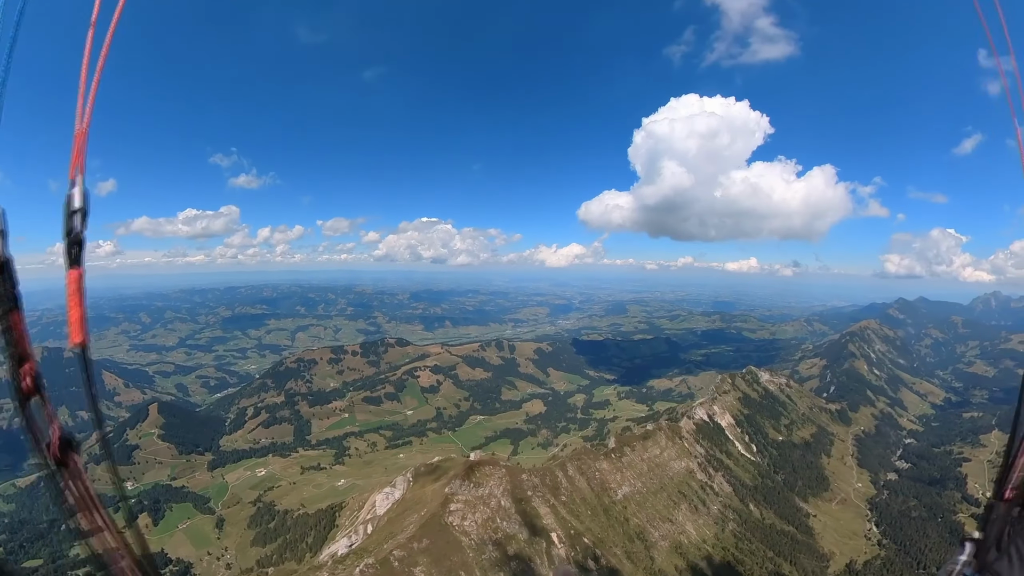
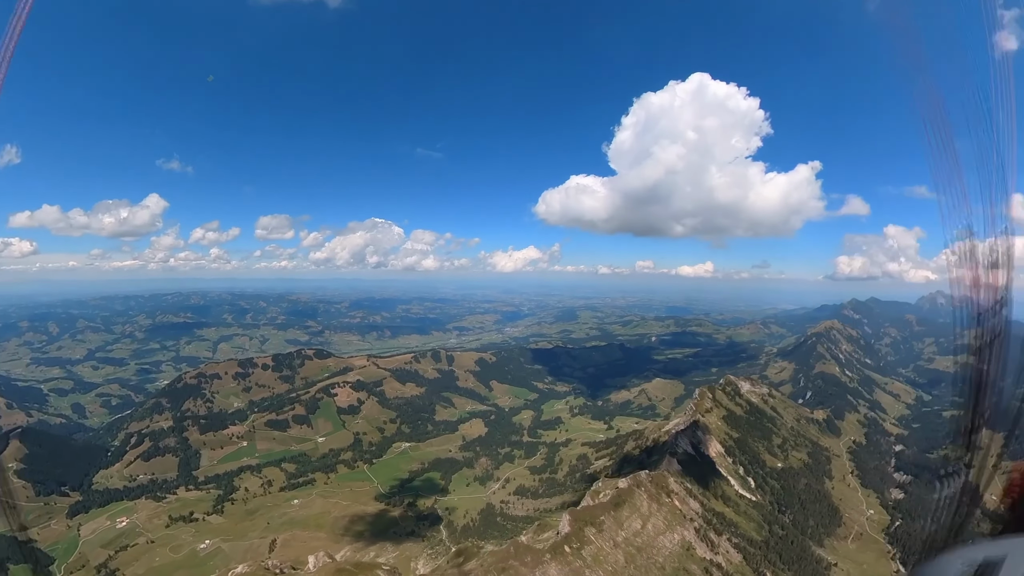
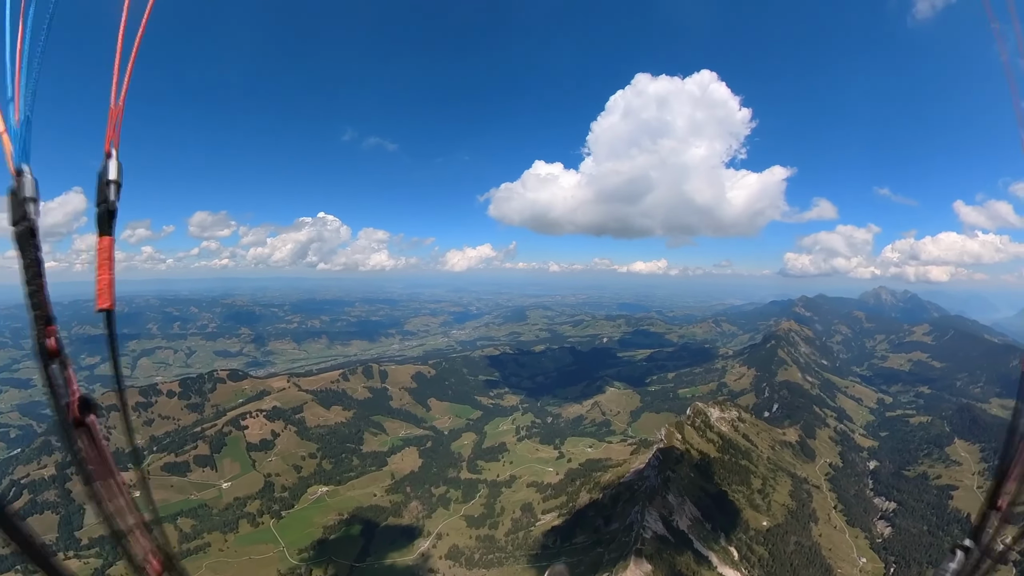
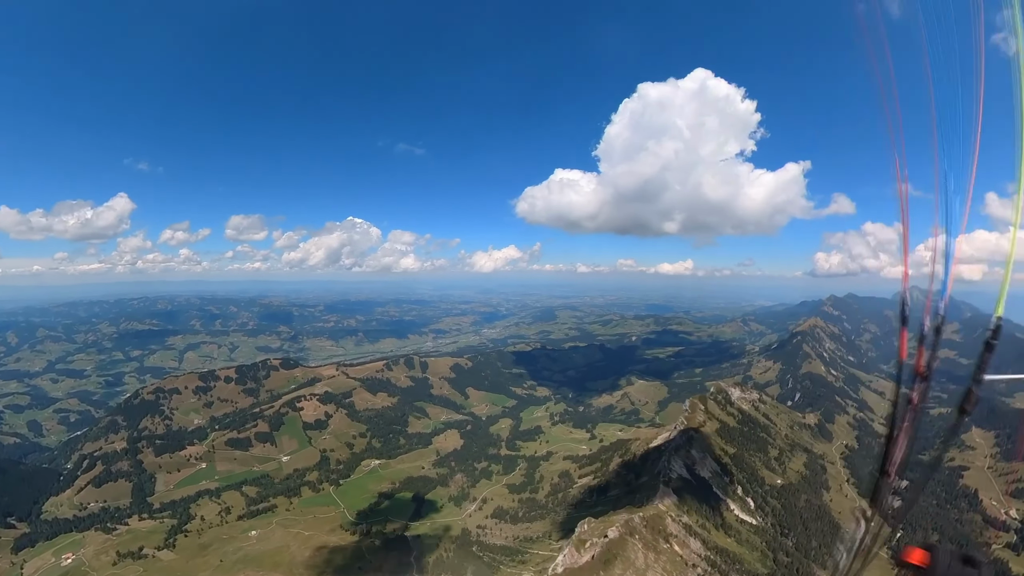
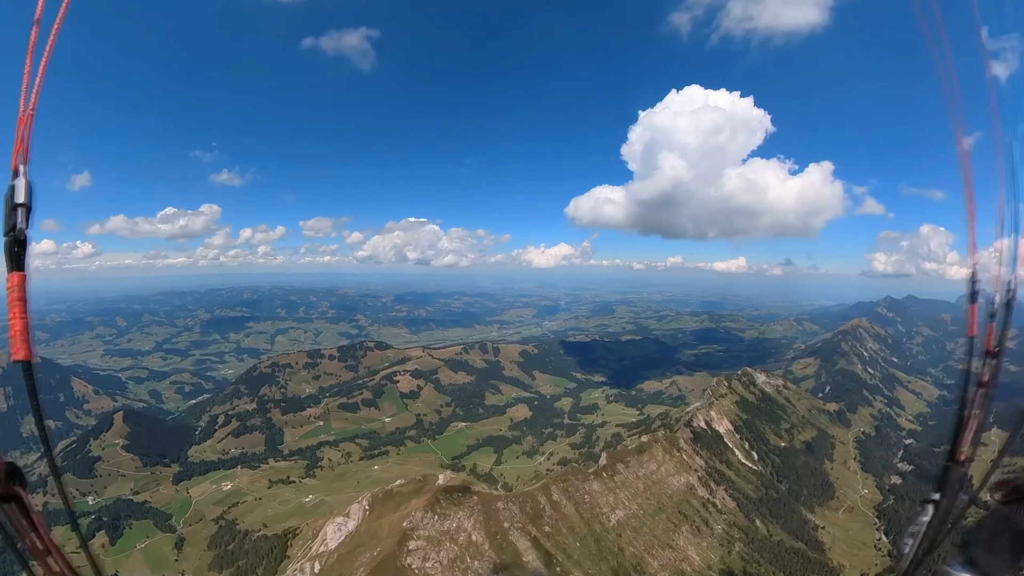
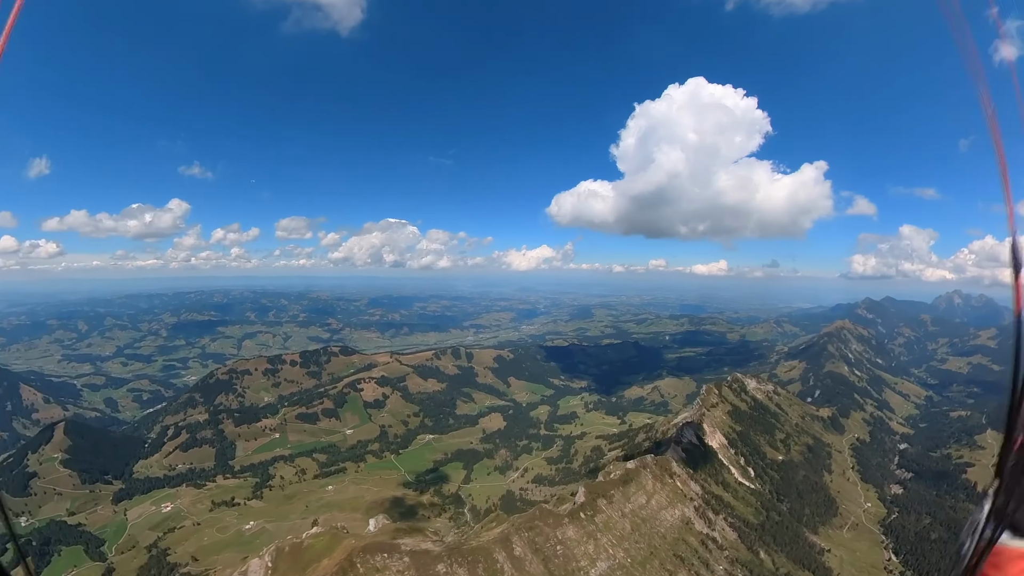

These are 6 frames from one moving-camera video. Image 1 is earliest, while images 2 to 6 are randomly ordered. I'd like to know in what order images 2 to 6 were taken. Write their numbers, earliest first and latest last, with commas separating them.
5, 6, 2, 4, 3
